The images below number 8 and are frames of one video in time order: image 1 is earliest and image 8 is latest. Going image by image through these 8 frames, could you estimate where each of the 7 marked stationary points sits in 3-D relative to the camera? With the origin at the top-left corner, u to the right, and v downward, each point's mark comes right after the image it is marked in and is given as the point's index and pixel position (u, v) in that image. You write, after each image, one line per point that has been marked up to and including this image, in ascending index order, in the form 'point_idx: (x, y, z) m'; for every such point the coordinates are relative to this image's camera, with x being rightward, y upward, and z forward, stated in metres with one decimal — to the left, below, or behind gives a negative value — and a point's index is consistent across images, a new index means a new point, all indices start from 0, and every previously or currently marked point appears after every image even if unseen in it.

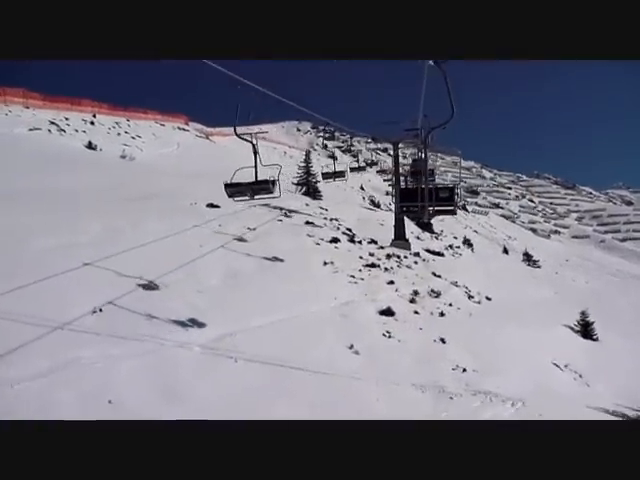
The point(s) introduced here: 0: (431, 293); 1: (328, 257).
0: (+2.4, -1.2, +11.5) m
1: (+0.2, -0.4, +11.7) m
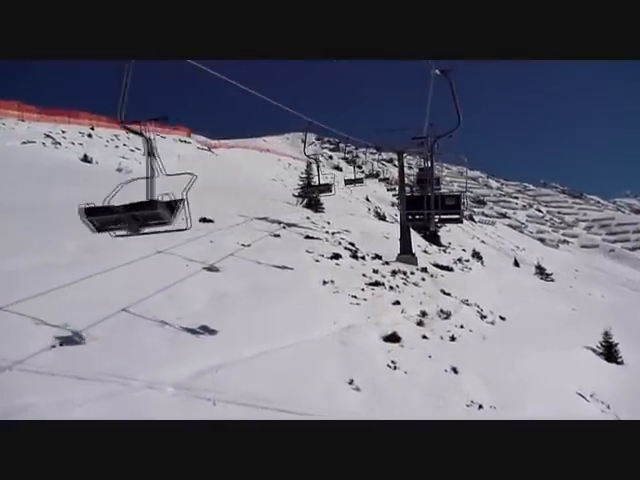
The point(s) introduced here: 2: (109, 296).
0: (+2.4, -1.5, +10.5) m
1: (+0.1, -0.7, +10.8) m
2: (-3.2, -0.9, +8.2) m
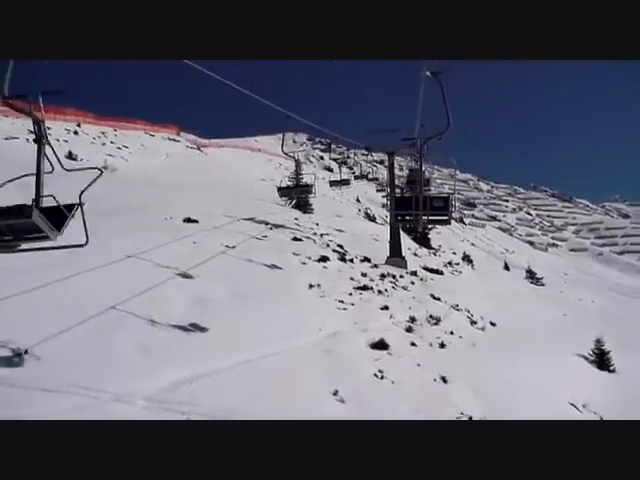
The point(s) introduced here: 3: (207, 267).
0: (+2.1, -1.6, +10.2) m
1: (-0.1, -0.8, +10.5) m
2: (-3.5, -0.9, +7.8) m
3: (-2.1, -0.5, +9.9) m
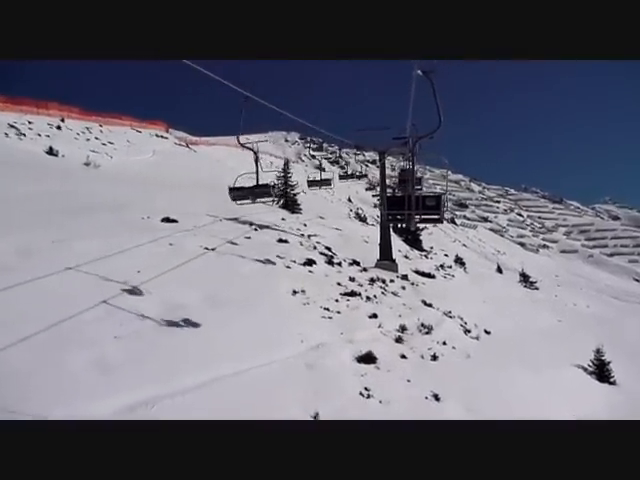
0: (+1.8, -1.6, +9.6) m
1: (-0.4, -0.8, +9.8) m
2: (-3.7, -0.9, +7.1) m
3: (-2.4, -0.6, +9.2) m
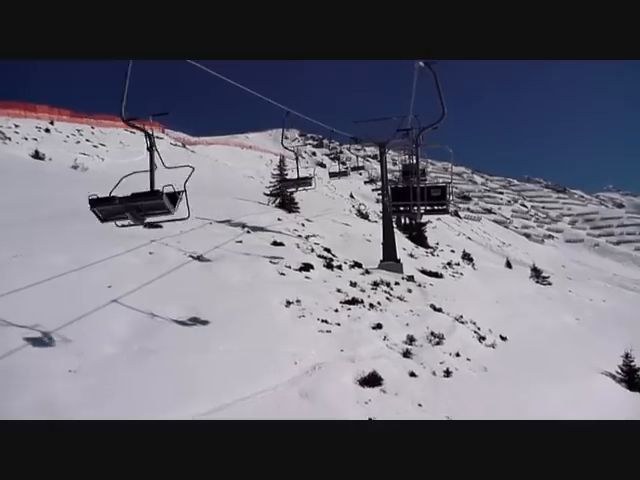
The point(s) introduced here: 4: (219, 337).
0: (+1.8, -1.6, +8.6) m
1: (-0.5, -0.9, +8.9) m
2: (-3.8, -1.1, +6.1) m
3: (-2.5, -0.7, +8.2) m
4: (-1.3, -1.2, +7.0) m
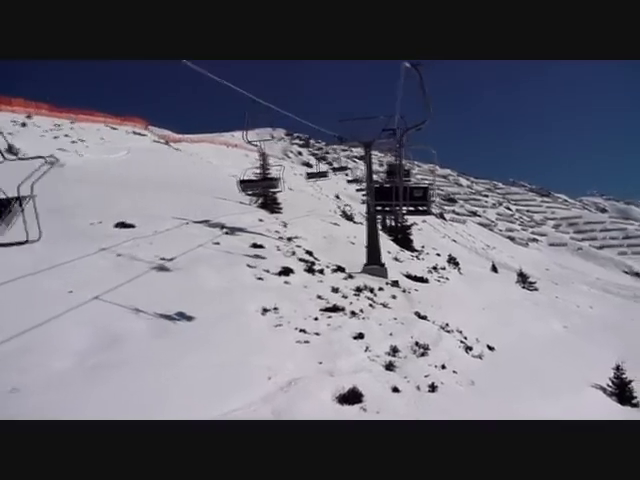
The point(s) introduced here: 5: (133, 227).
0: (+1.5, -1.7, +8.2) m
1: (-0.8, -0.9, +8.4) m
2: (-4.0, -1.1, +5.5) m
3: (-2.8, -0.7, +7.7) m
4: (-1.6, -1.3, +6.4) m
5: (-3.8, +0.3, +11.0) m
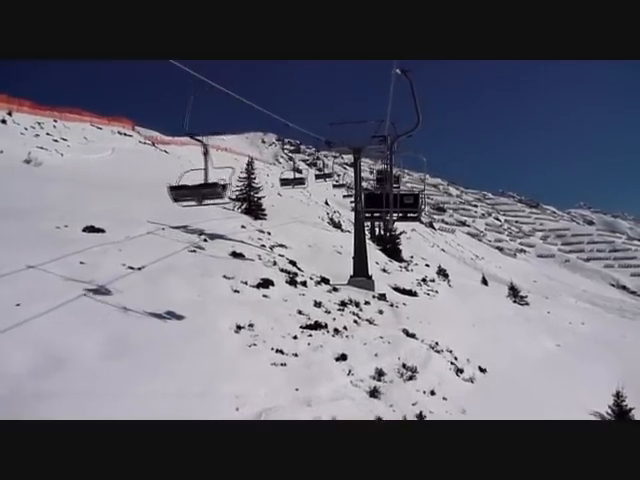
0: (+1.2, -1.9, +7.5) m
1: (-1.1, -1.1, +7.7) m
2: (-4.3, -1.1, +4.8) m
3: (-3.0, -0.8, +6.9) m
4: (-1.8, -1.4, +5.7) m
5: (-4.2, +0.2, +10.2) m
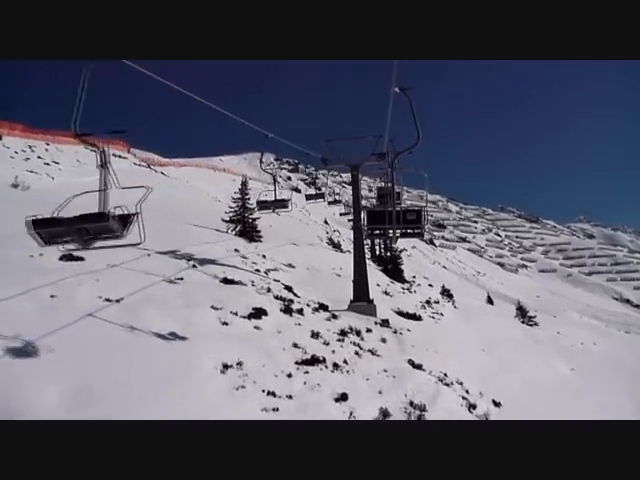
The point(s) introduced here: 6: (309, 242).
0: (+1.1, -2.2, +6.7) m
1: (-1.1, -1.4, +6.9) m
2: (-4.3, -1.5, +4.0) m
3: (-3.1, -1.2, +6.2) m
4: (-1.9, -1.7, +4.9) m
5: (-4.2, -0.3, +9.5) m
6: (-0.4, -0.1, +19.0) m
